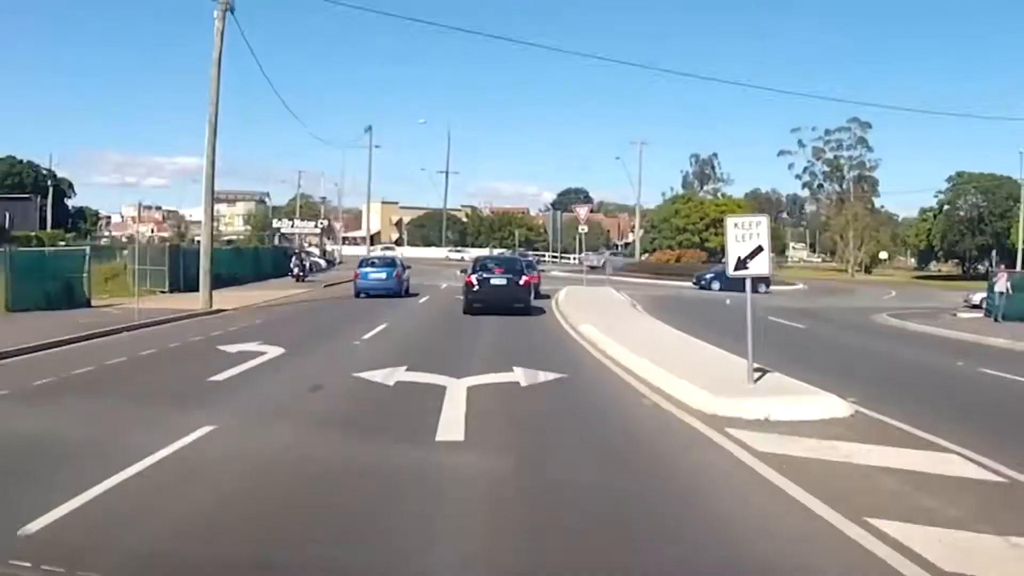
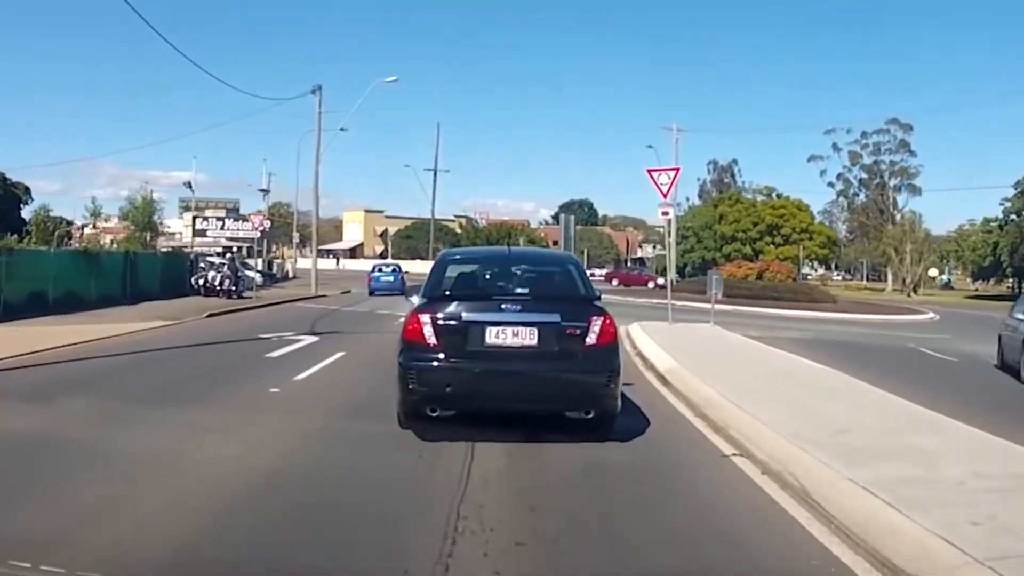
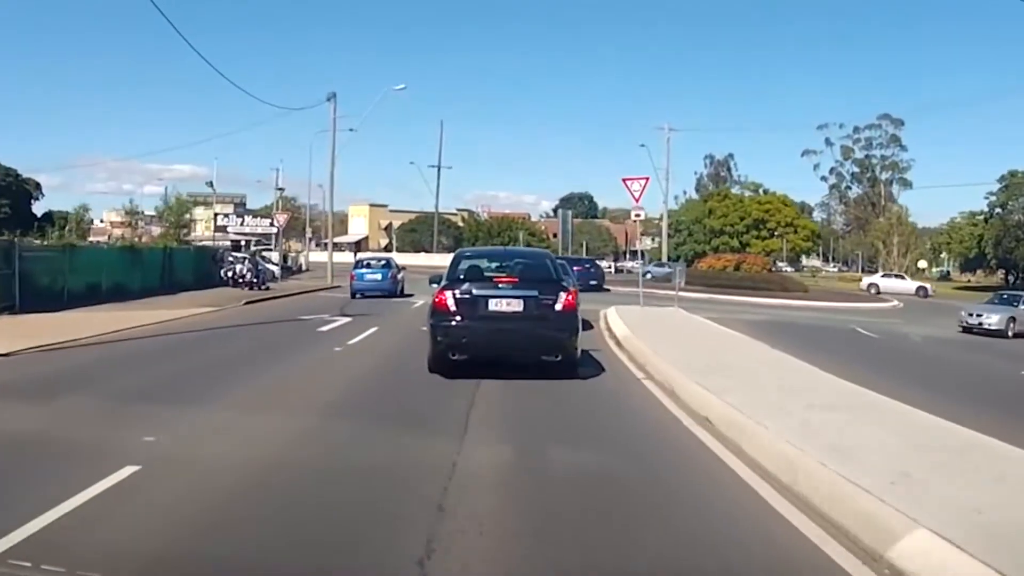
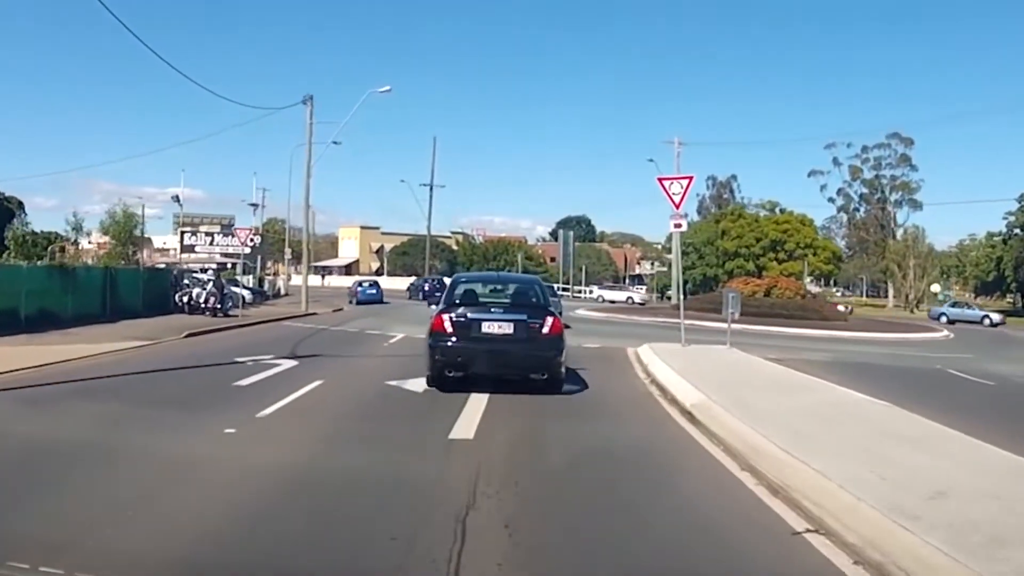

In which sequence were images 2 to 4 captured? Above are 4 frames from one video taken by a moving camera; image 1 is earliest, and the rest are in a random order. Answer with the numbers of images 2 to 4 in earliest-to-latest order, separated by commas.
3, 2, 4
